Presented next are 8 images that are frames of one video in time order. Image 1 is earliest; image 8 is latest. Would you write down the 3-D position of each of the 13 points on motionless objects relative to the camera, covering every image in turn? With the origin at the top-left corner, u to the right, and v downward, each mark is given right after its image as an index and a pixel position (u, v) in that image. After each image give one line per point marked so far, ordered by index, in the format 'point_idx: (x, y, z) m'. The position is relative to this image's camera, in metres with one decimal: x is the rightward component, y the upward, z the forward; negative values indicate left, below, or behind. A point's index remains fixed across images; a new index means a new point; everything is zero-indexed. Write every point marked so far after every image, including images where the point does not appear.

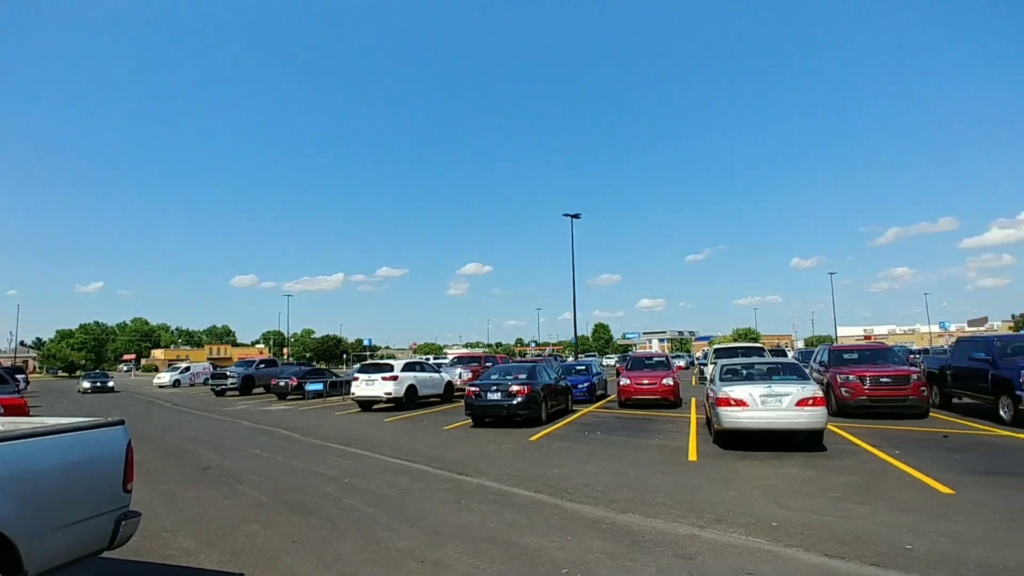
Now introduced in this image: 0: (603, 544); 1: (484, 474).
0: (+1.0, -2.7, +6.1) m
1: (-0.5, -3.2, +10.1) m
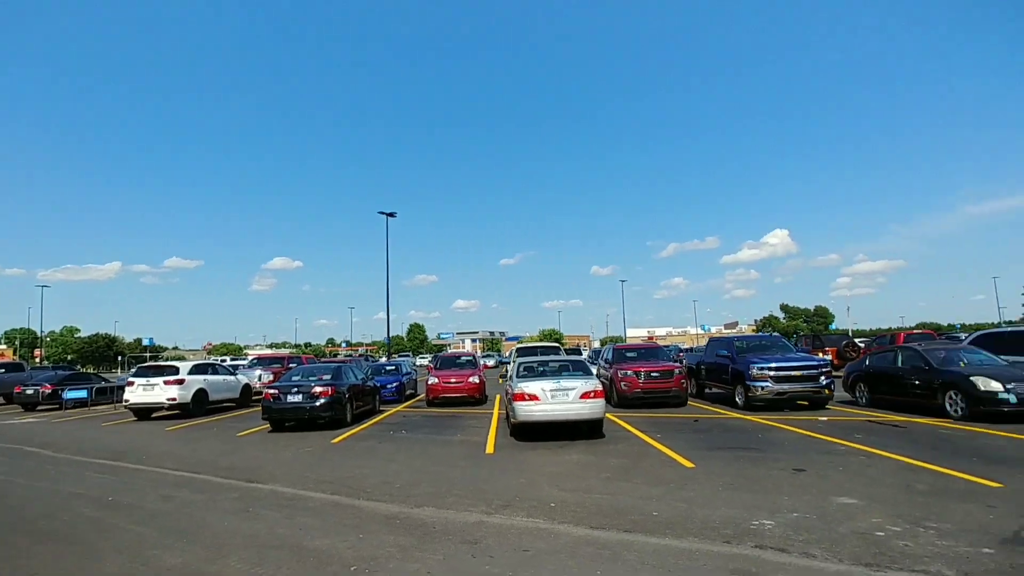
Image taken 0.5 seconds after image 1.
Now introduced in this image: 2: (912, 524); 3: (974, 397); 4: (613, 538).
0: (-1.2, -2.7, +6.2) m
1: (-3.9, -3.2, +9.6) m
2: (+3.9, -2.3, +5.6) m
3: (+9.3, -2.2, +11.8) m
4: (+1.0, -2.4, +5.7) m
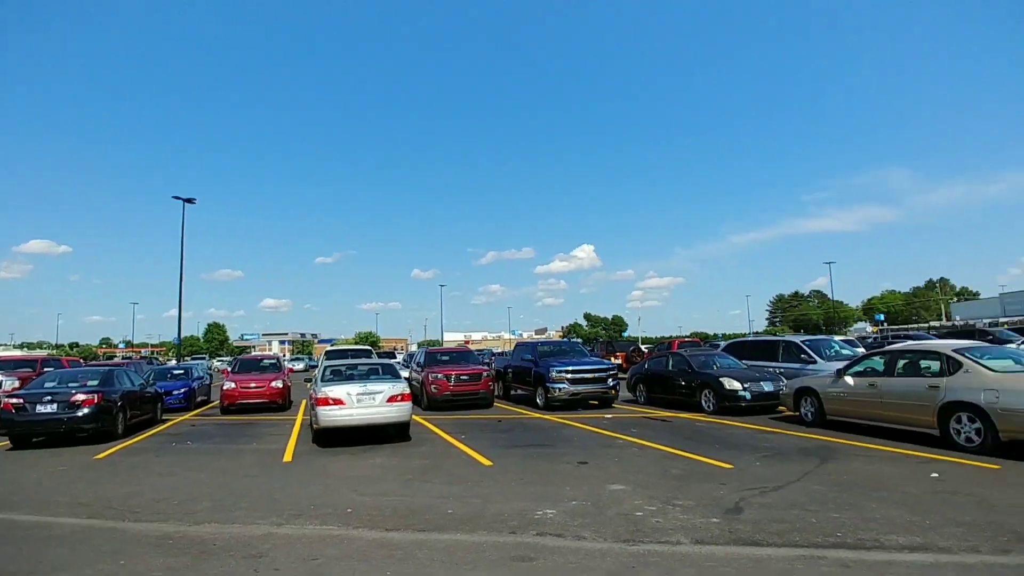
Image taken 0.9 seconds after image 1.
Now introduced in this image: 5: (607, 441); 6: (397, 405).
0: (-3.3, -2.6, +5.6) m
1: (-6.9, -3.0, +8.1) m
2: (+1.7, -2.4, +6.6) m
3: (+5.1, -2.6, +14.1) m
4: (-1.0, -2.5, +5.8) m
5: (+1.7, -2.8, +10.6) m
6: (-2.2, -2.3, +11.2) m
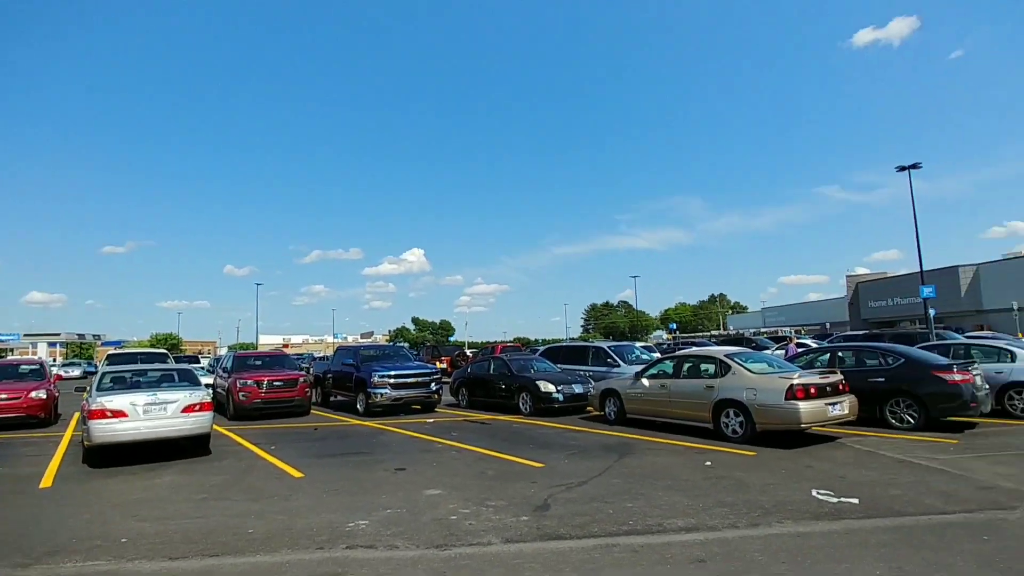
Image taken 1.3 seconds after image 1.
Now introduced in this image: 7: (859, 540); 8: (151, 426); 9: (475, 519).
0: (-4.9, -2.5, +4.3) m
1: (-9.1, -2.8, +5.7) m
2: (-0.4, -2.5, +6.7) m
3: (+0.7, -2.8, +14.9) m
4: (-2.8, -2.5, +5.2) m
5: (-1.6, -2.9, +10.6) m
6: (-5.5, -2.2, +10.1) m
7: (+3.2, -2.3, +5.4) m
8: (-5.9, -2.3, +9.6) m
9: (-0.4, -2.5, +6.2) m
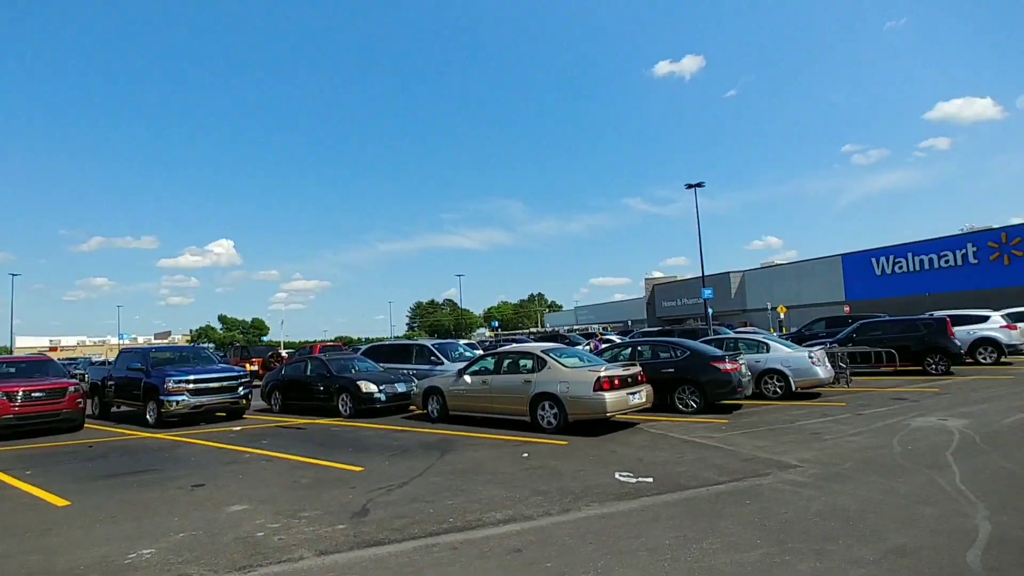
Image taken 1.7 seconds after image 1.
0: (-6.0, -2.4, +2.6) m
1: (-10.4, -2.6, +2.7) m
2: (-2.4, -2.5, +6.2) m
3: (-3.8, -2.7, +14.4) m
4: (-4.2, -2.4, +4.0) m
5: (-4.6, -2.8, +9.6) m
6: (-8.2, -2.1, +7.9) m
7: (+1.4, -2.3, +6.0) m
8: (-8.5, -2.1, +7.4) m
9: (-2.2, -2.4, +5.7) m
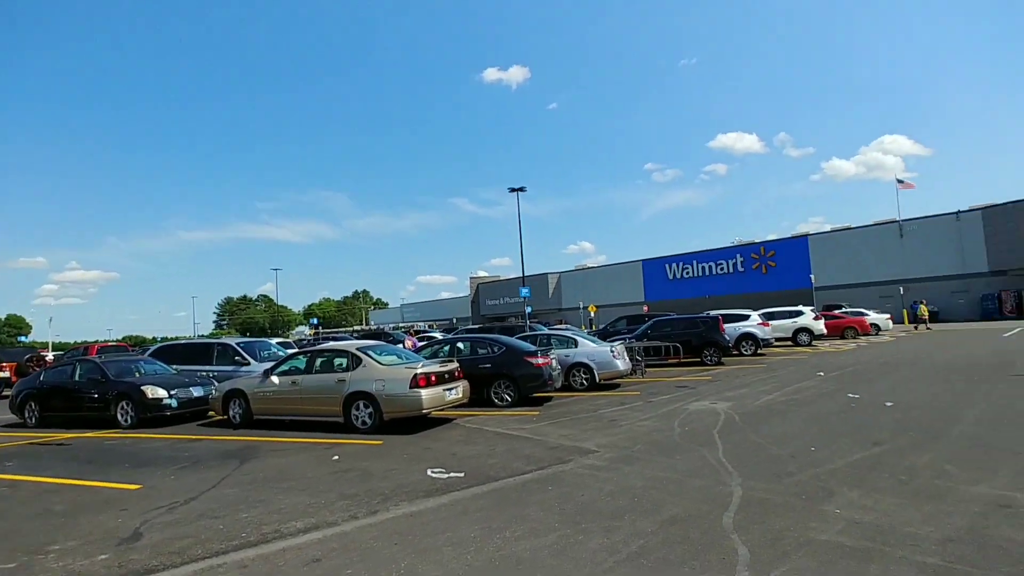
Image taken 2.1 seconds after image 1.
0: (-6.7, -2.2, +0.6) m
1: (-10.9, -2.4, -0.6) m
2: (-4.3, -2.3, +5.2) m
3: (-7.9, -2.5, +12.5) m
4: (-5.4, -2.3, +2.5) m
5: (-7.4, -2.6, +7.7) m
6: (-10.3, -1.8, +5.1) m
7: (-0.5, -2.3, +6.0) m
8: (-10.5, -1.9, +4.4) m
9: (-4.0, -2.3, +4.7) m
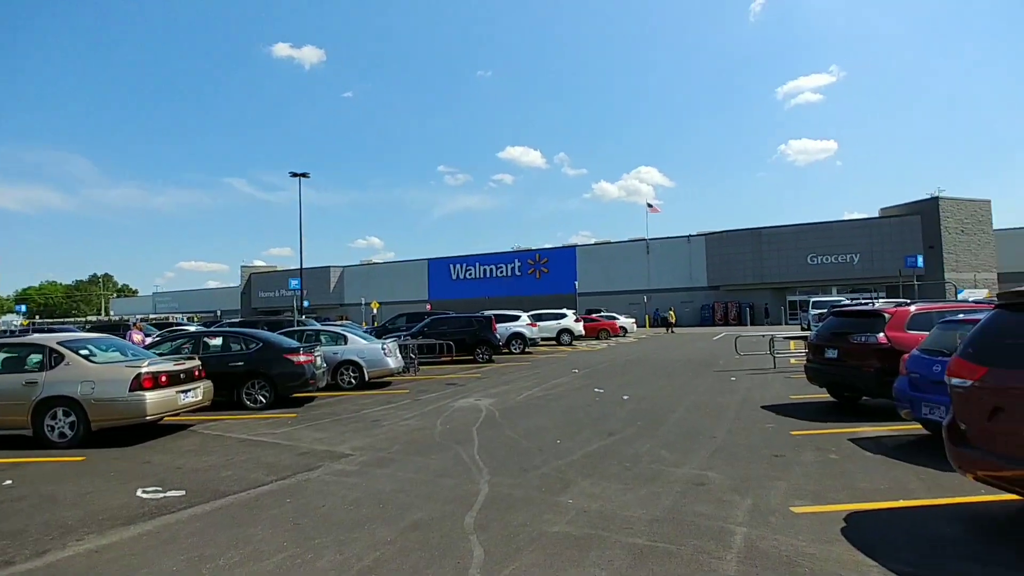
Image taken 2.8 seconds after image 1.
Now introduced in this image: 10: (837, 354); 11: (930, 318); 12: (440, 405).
0: (-6.8, -1.9, -2.2) m
1: (-10.3, -1.9, -4.8) m
2: (-6.2, -2.0, +2.9) m
3: (-12.2, -2.0, +8.5) m
4: (-6.3, -1.9, 0.0) m
5: (-10.0, -2.1, +4.2) m
6: (-11.8, -1.3, +0.7) m
7: (-3.0, -2.1, +5.1) m
8: (-11.7, -1.3, +0.1) m
9: (-5.7, -2.0, +2.6) m
10: (+5.8, -1.2, +10.4) m
11: (+7.2, -0.5, +10.0) m
12: (-1.6, -2.5, +12.7) m
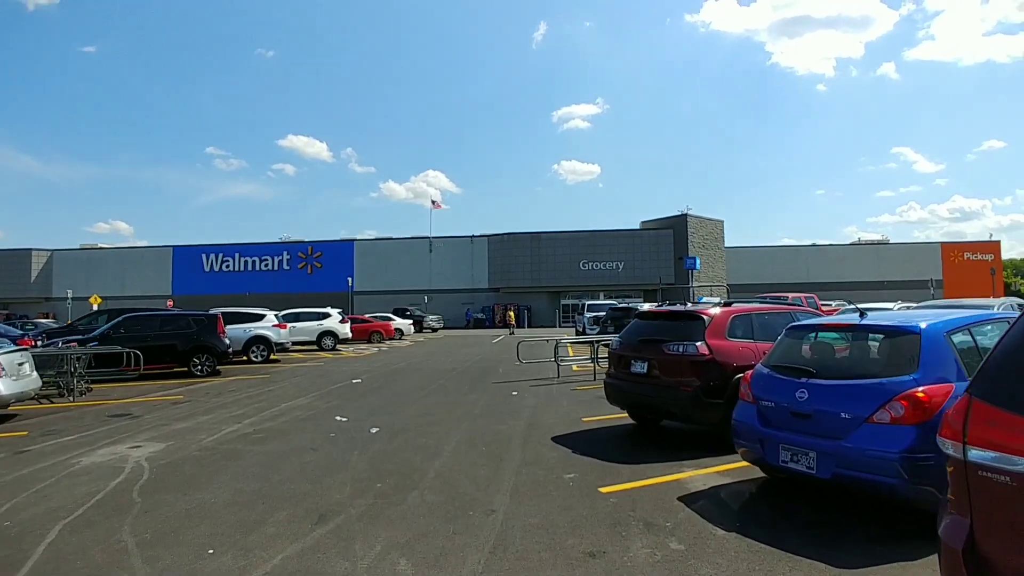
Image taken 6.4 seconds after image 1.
0: (-5.5, -1.5, -8.3) m
1: (-7.8, -1.4, -11.9) m
2: (-6.7, -1.6, -3.3) m
3: (-14.3, -1.4, -0.2) m
4: (-5.8, -1.5, -6.0) m
5: (-10.7, -1.6, -3.4) m
6: (-11.1, -0.7, -7.3) m
7: (-4.5, -1.8, -0.1) m
8: (-10.8, -0.8, -7.9) m
9: (-6.2, -1.6, -3.4) m
10: (+1.8, -1.1, +8.0) m
11: (+3.3, -0.5, +8.1) m
12: (-5.9, -2.2, +7.5) m
